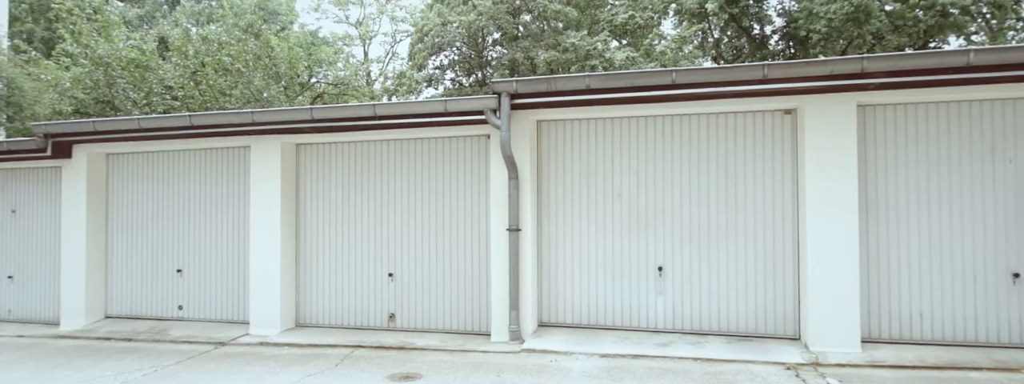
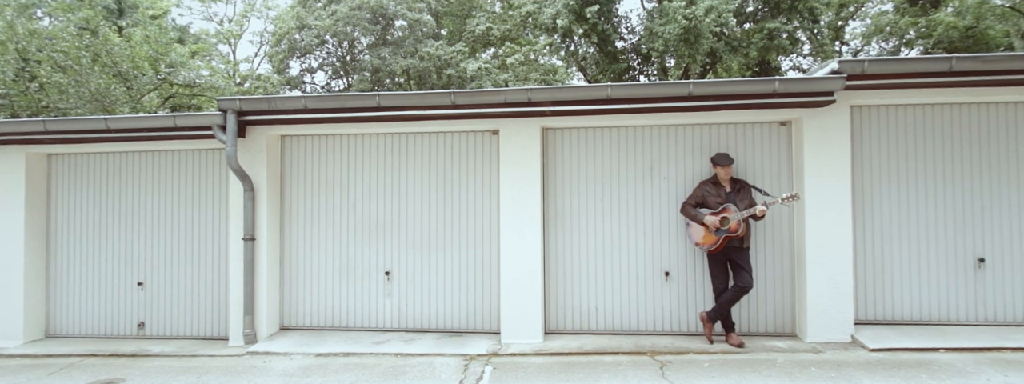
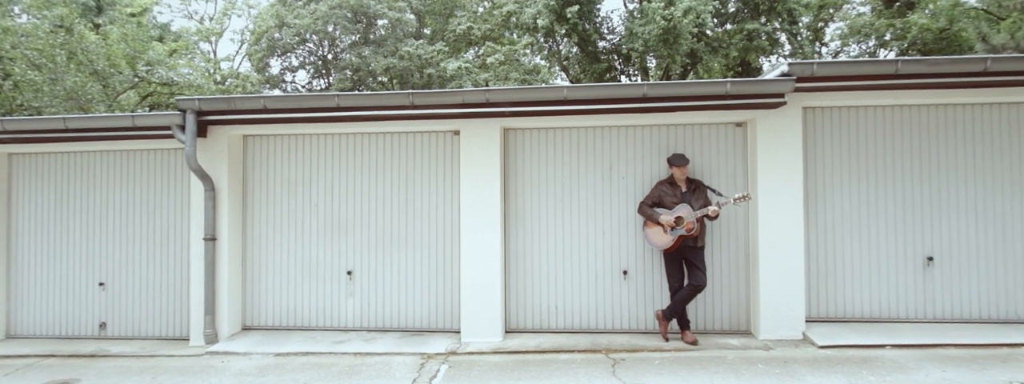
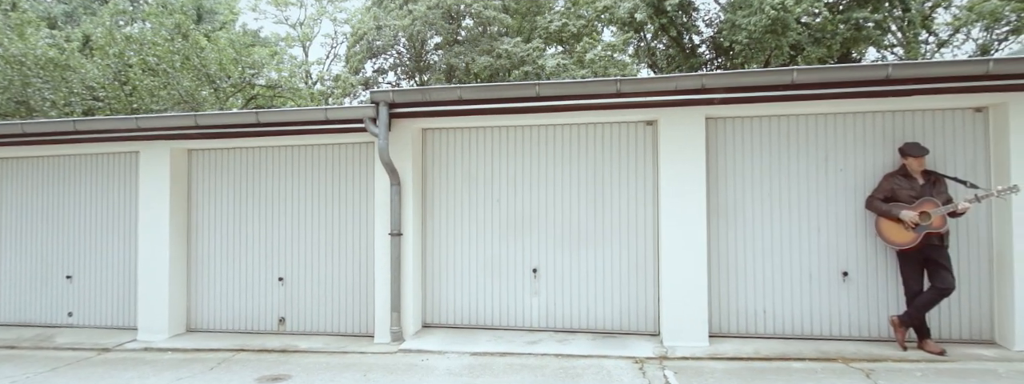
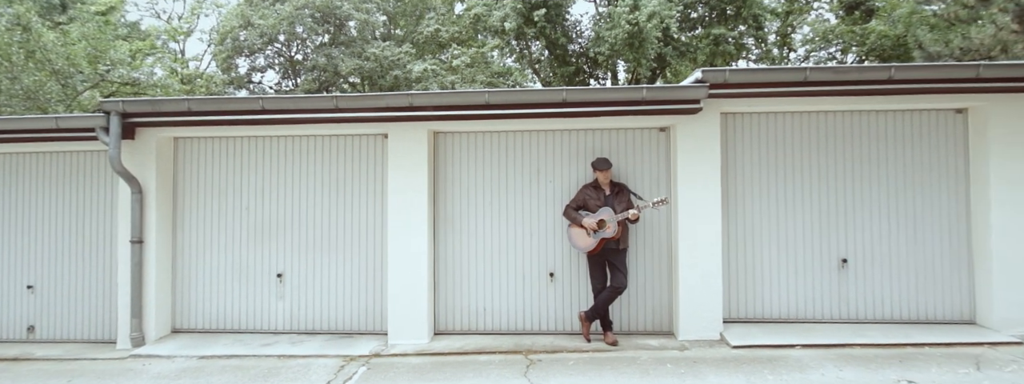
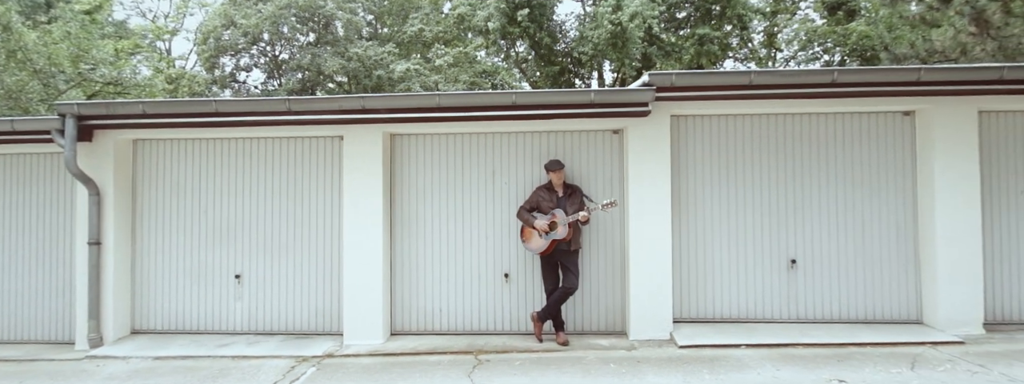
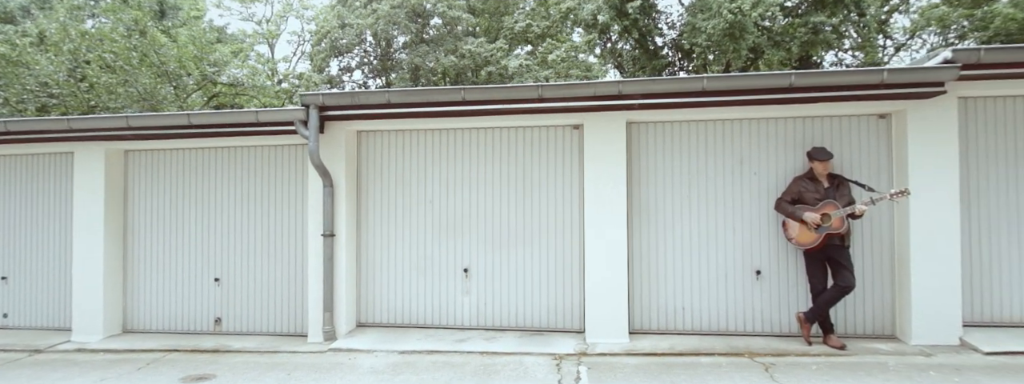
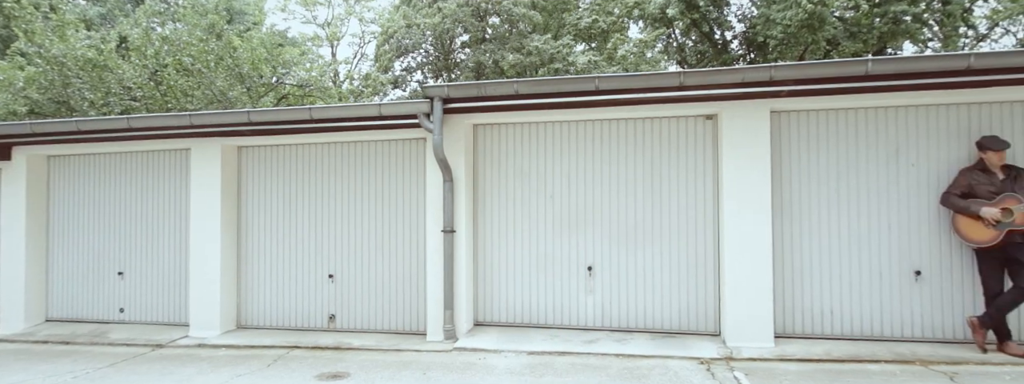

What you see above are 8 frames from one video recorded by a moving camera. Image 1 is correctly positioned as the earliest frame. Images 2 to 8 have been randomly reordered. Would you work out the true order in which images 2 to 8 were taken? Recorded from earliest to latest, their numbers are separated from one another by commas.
8, 4, 7, 2, 3, 5, 6
